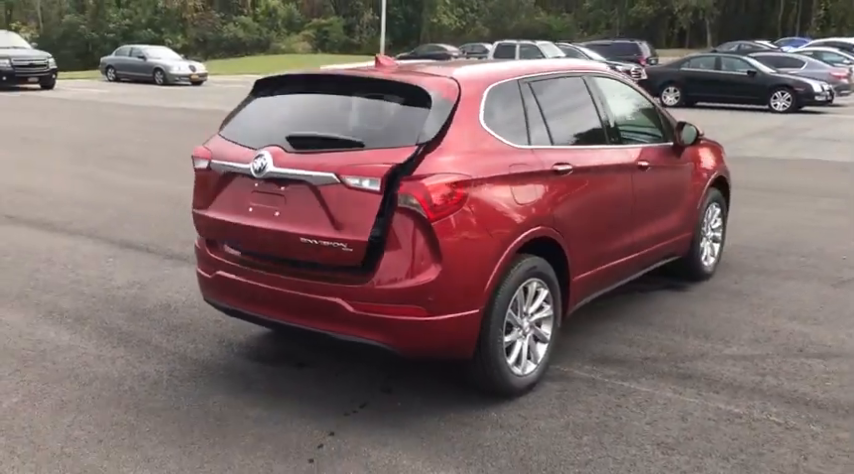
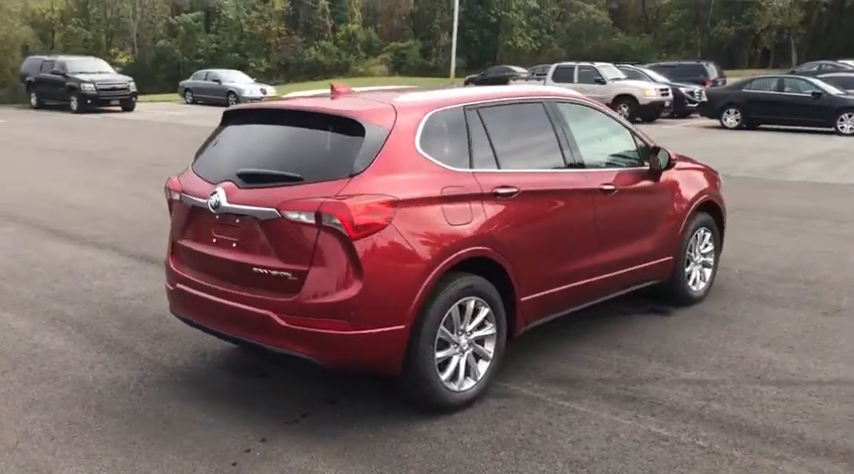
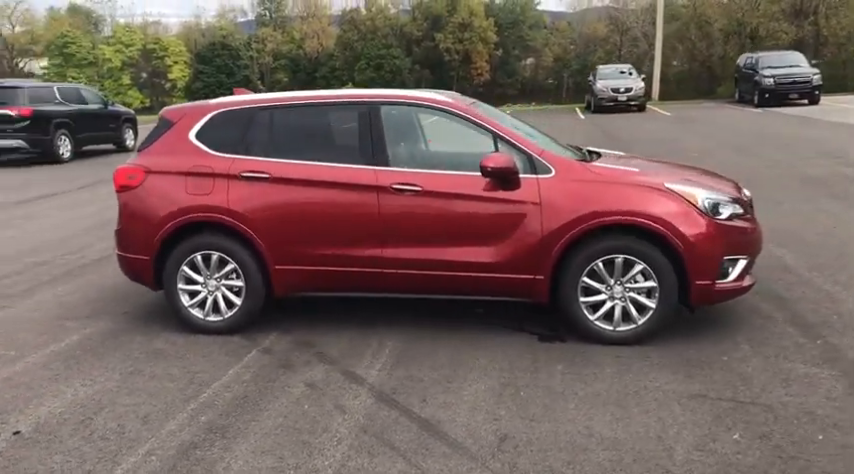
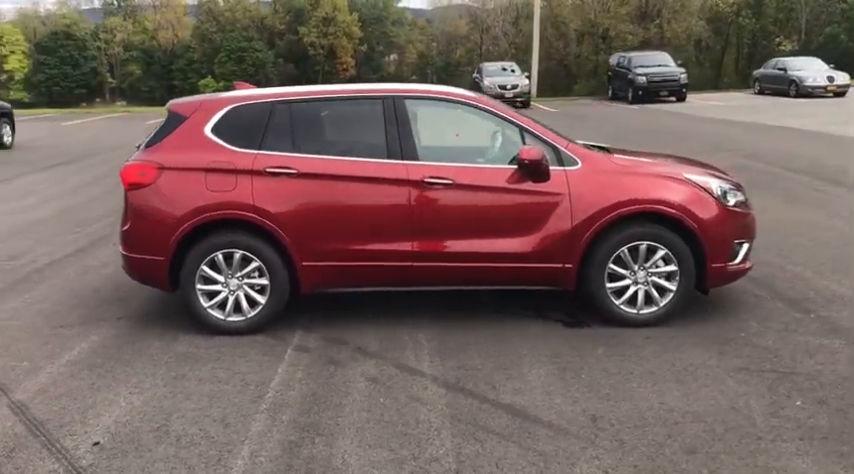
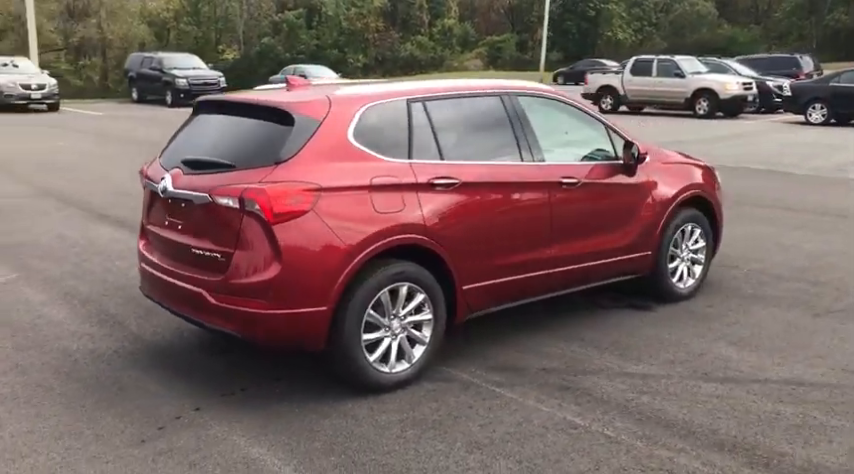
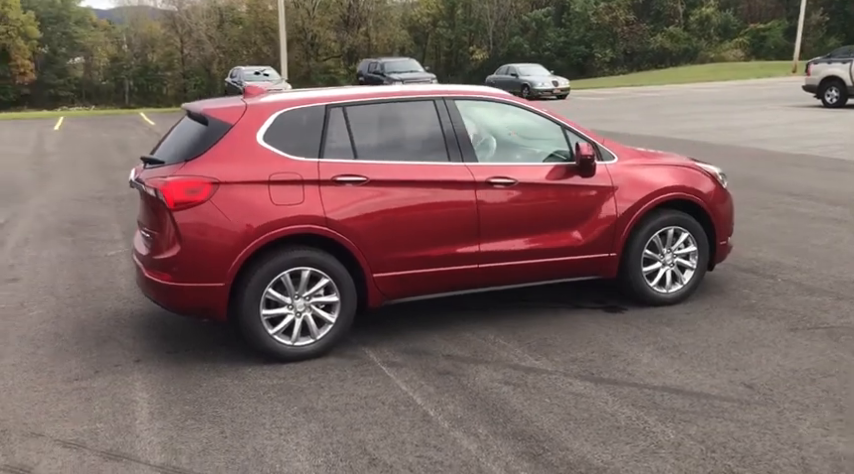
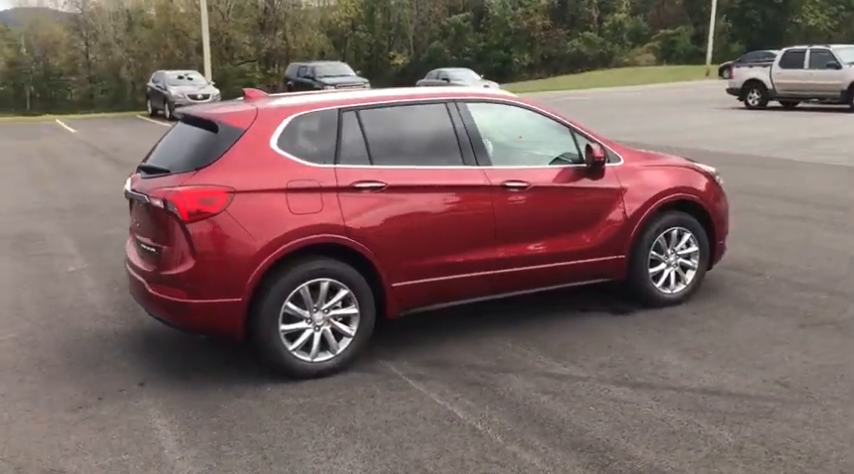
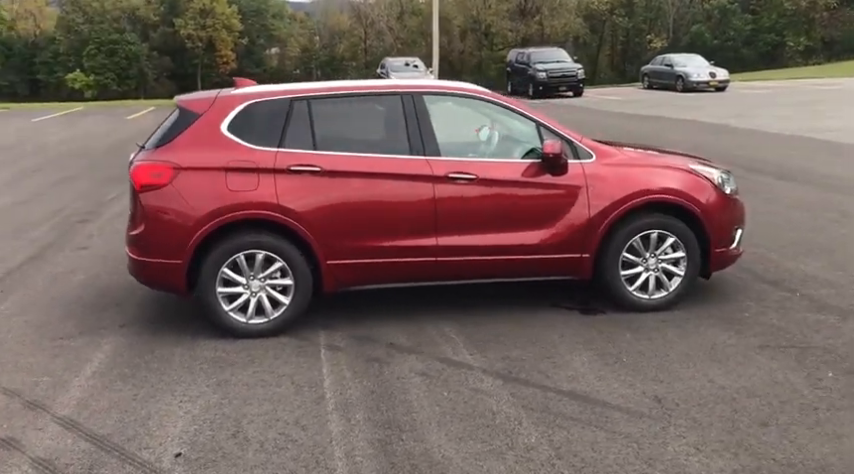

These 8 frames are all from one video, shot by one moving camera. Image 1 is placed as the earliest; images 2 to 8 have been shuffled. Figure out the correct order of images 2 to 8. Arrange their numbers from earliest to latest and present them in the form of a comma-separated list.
2, 5, 7, 6, 8, 4, 3
